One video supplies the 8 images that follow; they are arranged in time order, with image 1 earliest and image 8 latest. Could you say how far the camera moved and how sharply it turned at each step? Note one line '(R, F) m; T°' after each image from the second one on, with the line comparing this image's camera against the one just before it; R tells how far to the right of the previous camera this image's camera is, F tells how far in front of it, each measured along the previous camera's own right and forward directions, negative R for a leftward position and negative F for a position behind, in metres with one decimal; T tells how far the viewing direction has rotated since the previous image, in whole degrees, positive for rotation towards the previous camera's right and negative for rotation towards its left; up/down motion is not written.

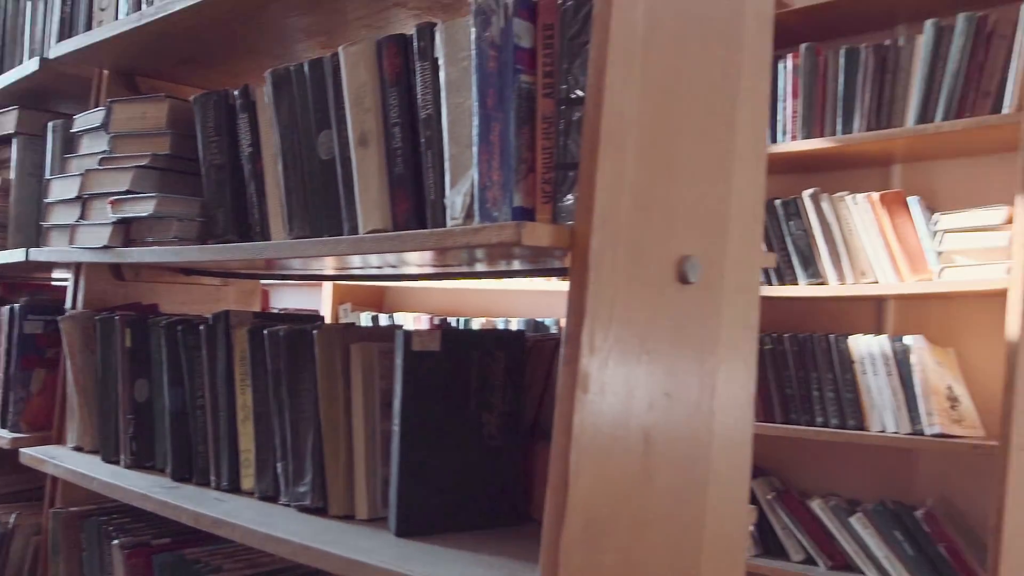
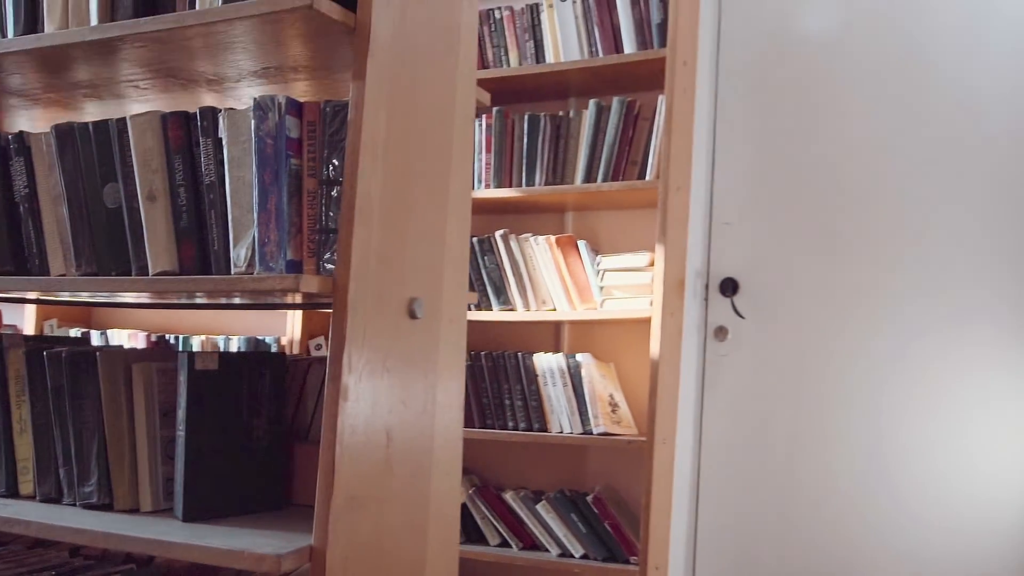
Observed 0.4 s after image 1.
(-0.1, -0.3) m; +18°
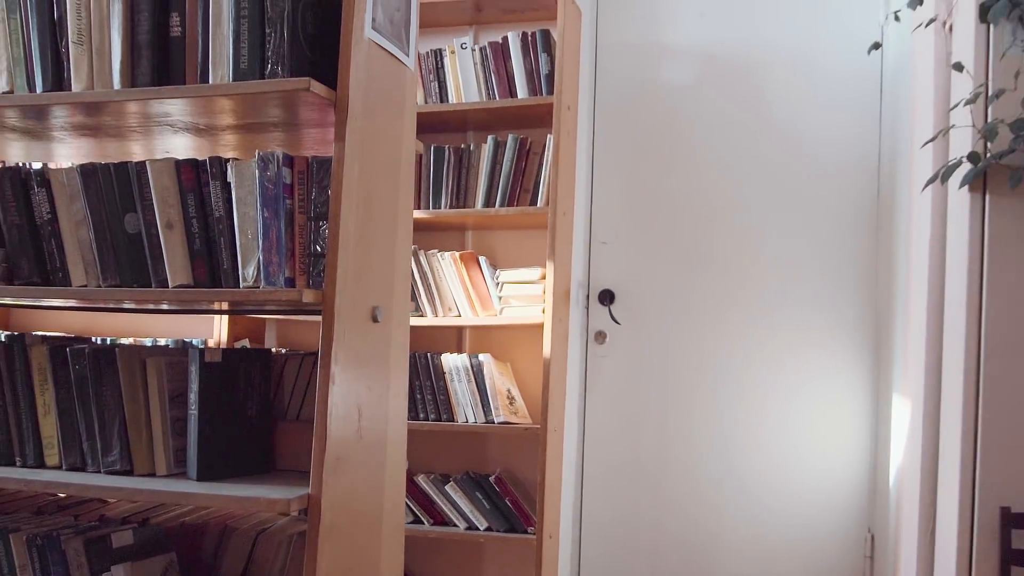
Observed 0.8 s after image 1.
(-0.1, -0.3) m; +8°
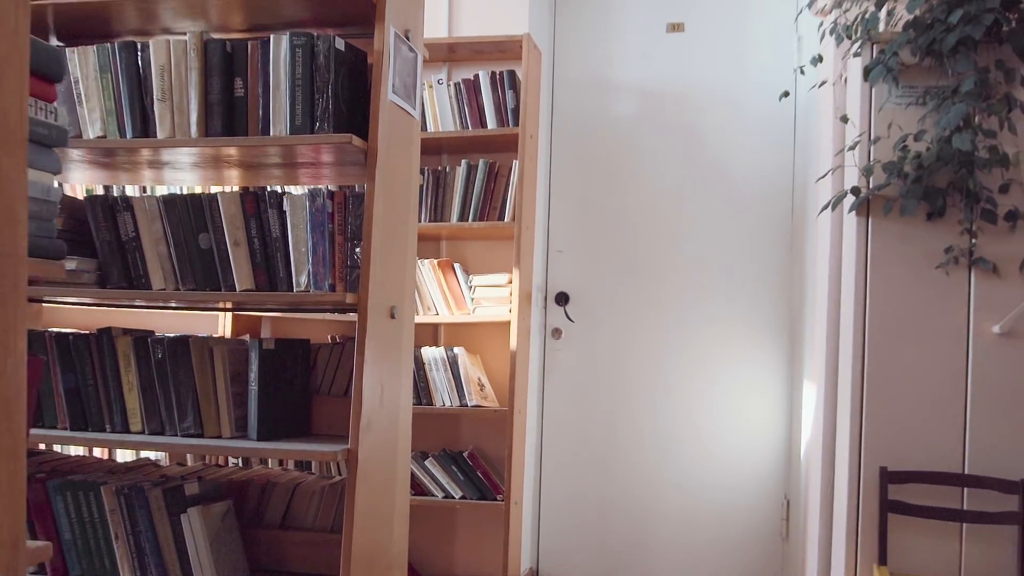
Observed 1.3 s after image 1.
(-0.1, -0.4) m; +3°
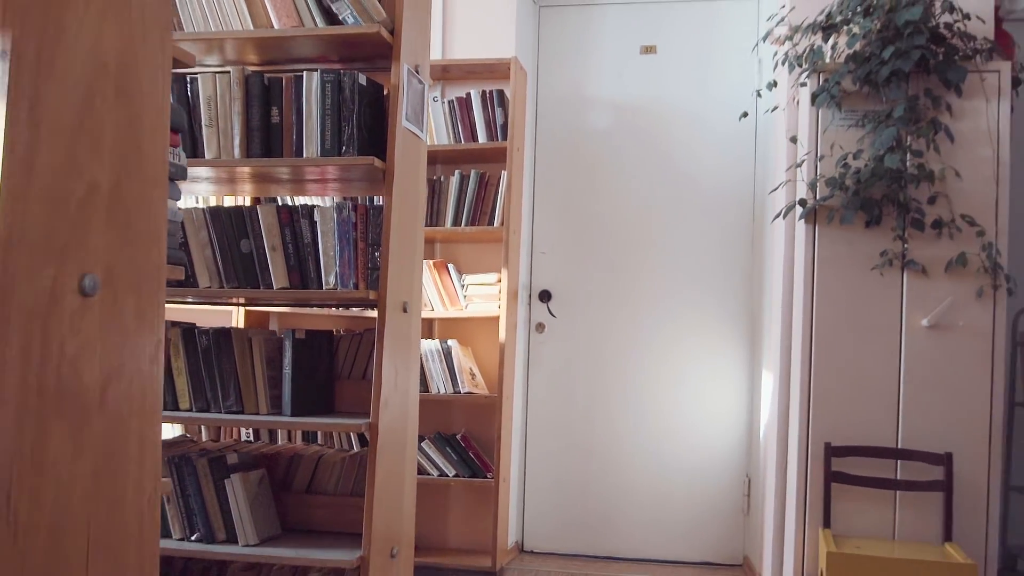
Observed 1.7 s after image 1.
(0.0, -0.3) m; +1°
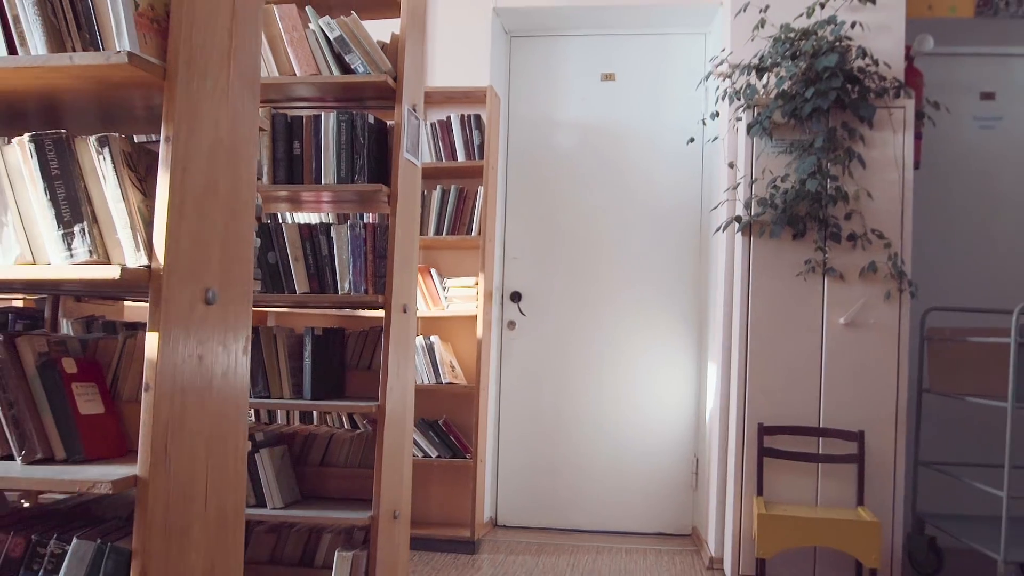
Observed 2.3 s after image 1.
(-0.1, -0.4) m; +2°
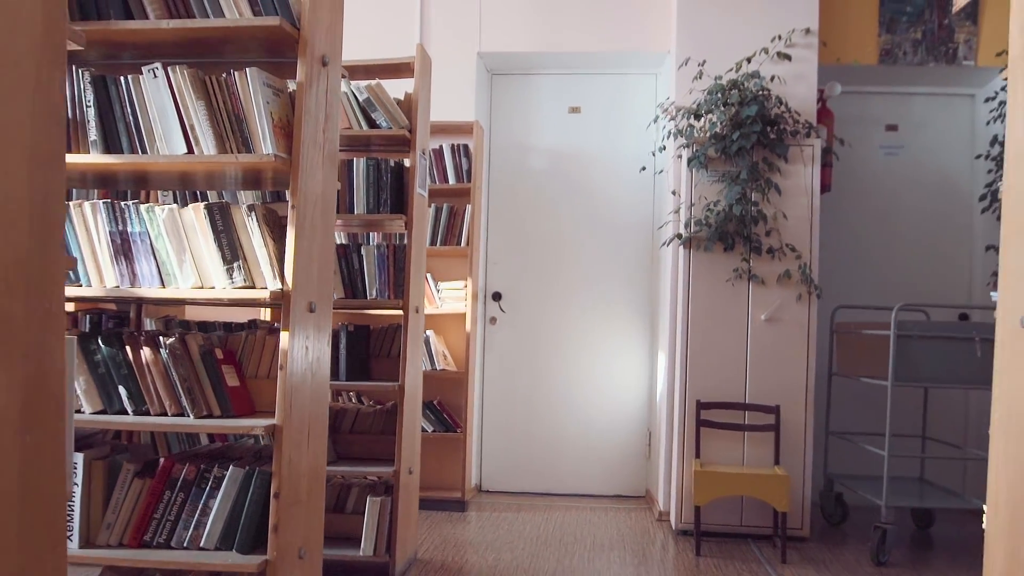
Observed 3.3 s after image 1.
(-0.1, -0.7) m; +2°
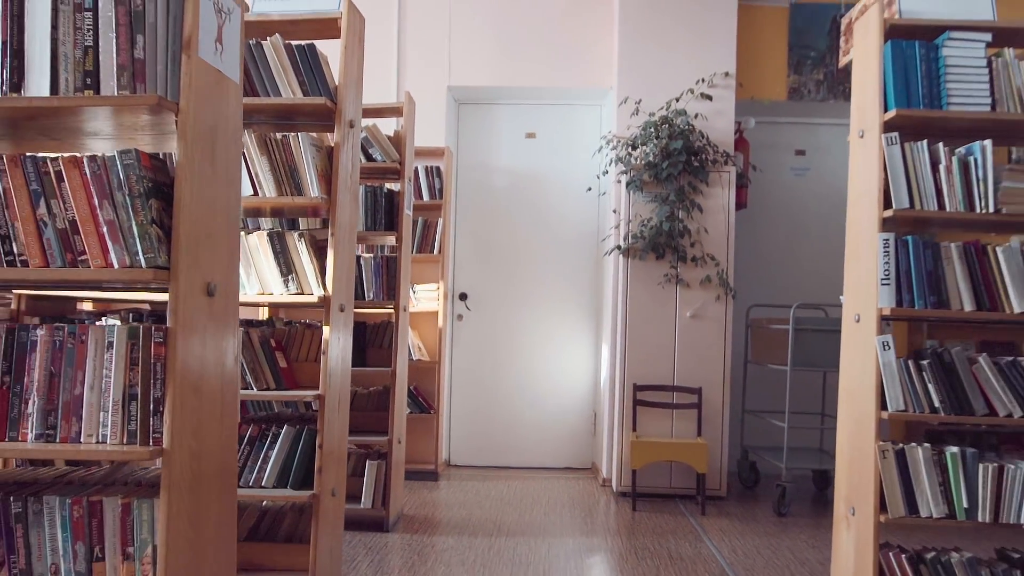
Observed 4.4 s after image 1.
(-0.1, -0.7) m; +3°
